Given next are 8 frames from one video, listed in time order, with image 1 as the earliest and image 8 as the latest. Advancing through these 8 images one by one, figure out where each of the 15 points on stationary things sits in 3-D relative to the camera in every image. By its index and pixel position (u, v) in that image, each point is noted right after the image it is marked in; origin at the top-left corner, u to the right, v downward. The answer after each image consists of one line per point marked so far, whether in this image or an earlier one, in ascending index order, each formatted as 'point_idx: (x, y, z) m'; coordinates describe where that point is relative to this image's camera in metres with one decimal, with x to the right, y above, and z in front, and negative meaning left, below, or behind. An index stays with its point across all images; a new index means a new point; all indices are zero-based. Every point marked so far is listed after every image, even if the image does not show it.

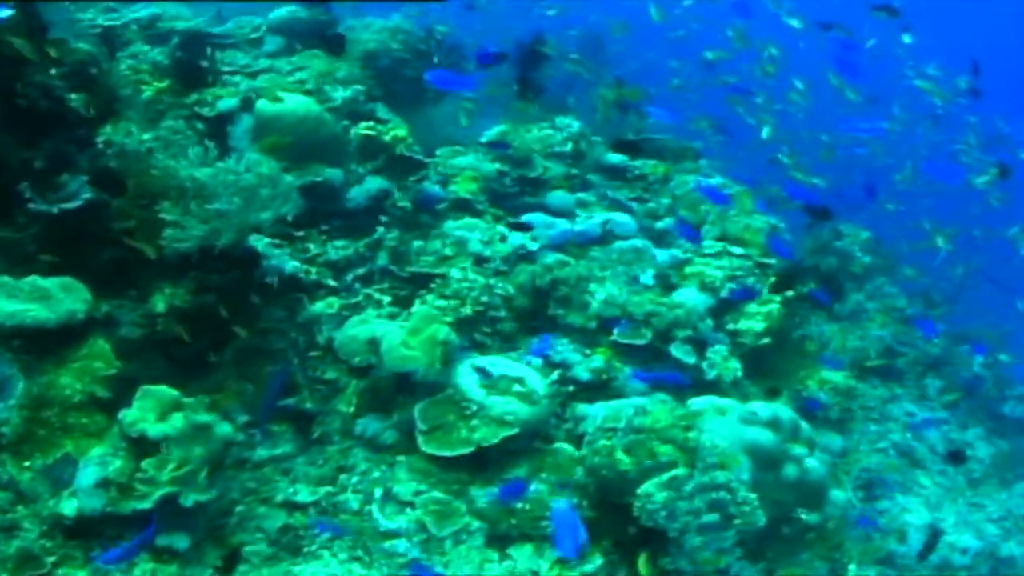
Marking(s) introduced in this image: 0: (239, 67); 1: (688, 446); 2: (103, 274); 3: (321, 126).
0: (-1.5, +1.2, +8.4) m
1: (+0.6, -0.6, +5.7) m
2: (-1.5, +0.1, +5.6) m
3: (-0.9, +0.8, +7.2) m
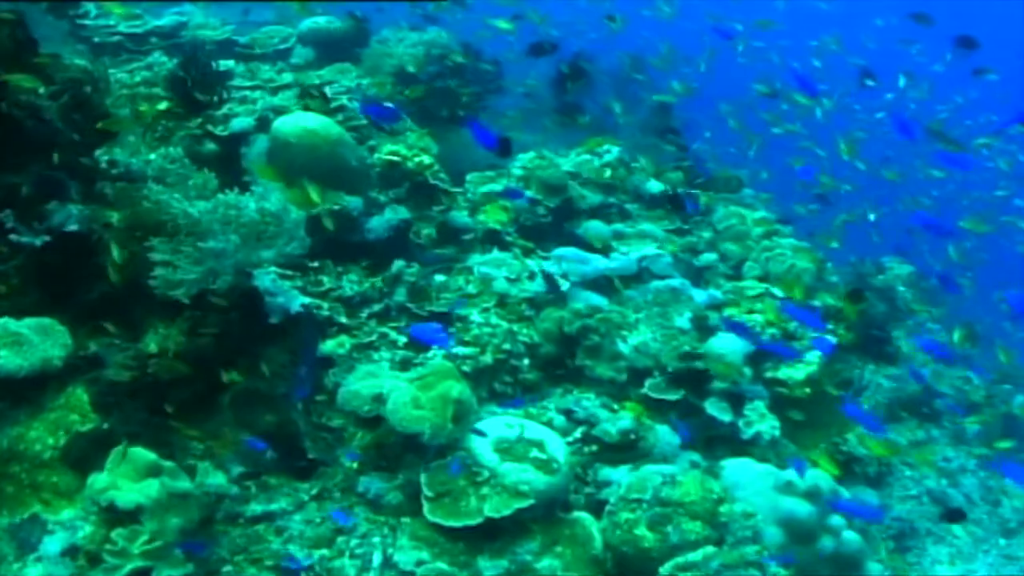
0: (-1.3, +1.1, +8.0) m
1: (+0.7, -0.8, +5.2) m
2: (-1.4, -0.1, +5.2) m
3: (-0.8, +0.6, +6.8) m
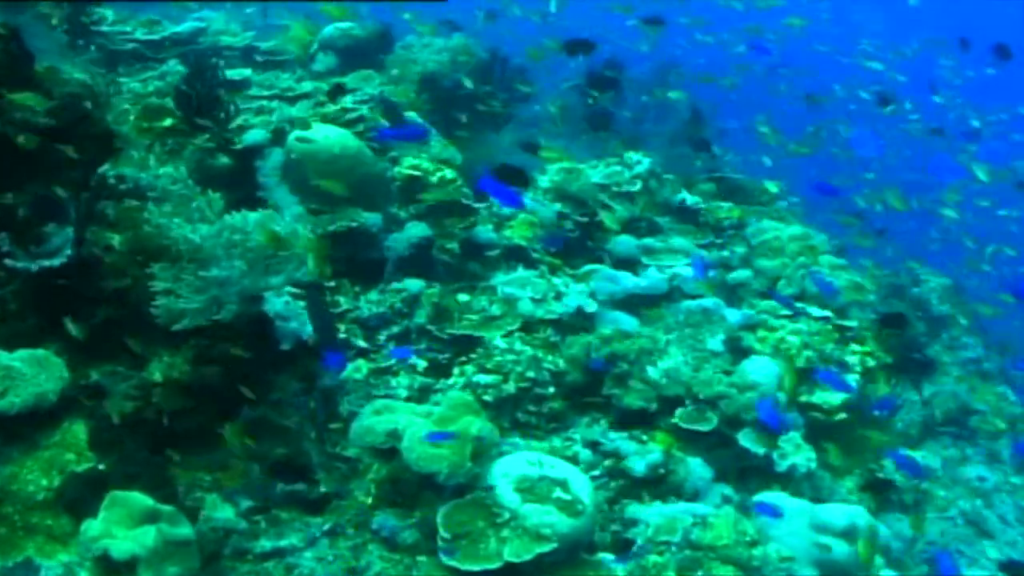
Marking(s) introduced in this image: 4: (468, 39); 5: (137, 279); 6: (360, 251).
0: (-1.2, +1.0, +7.7) m
1: (+0.8, -0.9, +4.9) m
2: (-1.4, -0.2, +5.0) m
3: (-0.7, +0.5, +6.5) m
4: (-0.3, +1.7, +10.4) m
5: (-1.2, 0.0, +4.9) m
6: (-0.6, +0.2, +6.5) m
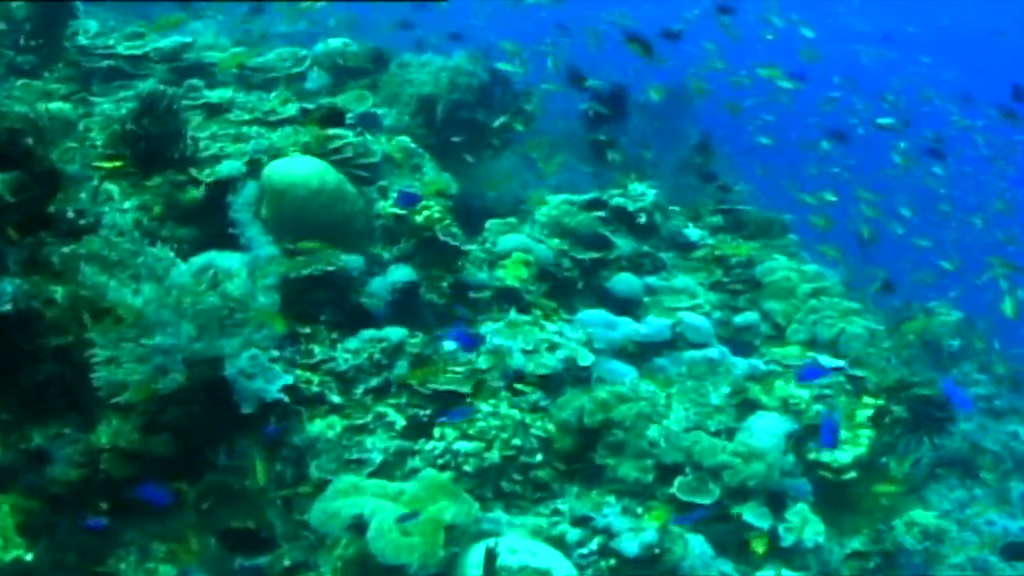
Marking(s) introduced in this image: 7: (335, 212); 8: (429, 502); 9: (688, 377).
0: (-1.2, +0.8, +7.3) m
1: (+0.7, -1.1, +4.4) m
2: (-1.4, -0.3, +4.5) m
3: (-0.7, +0.3, +6.1) m
4: (-0.3, +1.5, +9.9) m
5: (-1.3, -0.1, +4.5) m
6: (-0.7, 0.0, +6.0) m
7: (-0.7, +0.3, +6.0) m
8: (-0.2, -0.6, +4.5) m
9: (+0.8, -0.4, +6.8) m
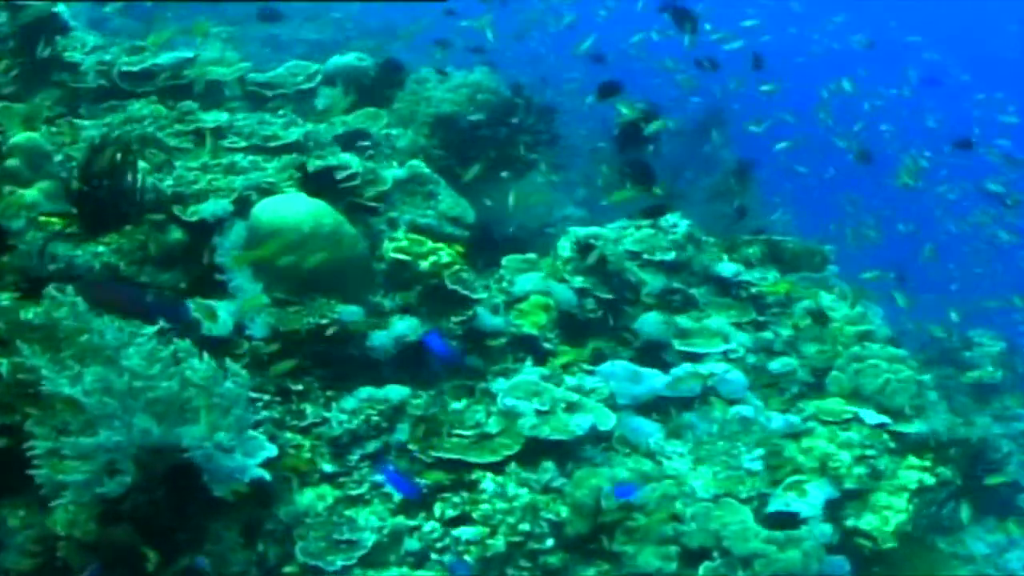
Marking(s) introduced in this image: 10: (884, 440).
0: (-1.1, +0.7, +6.7) m
1: (+0.7, -1.3, +3.9) m
2: (-1.4, -0.5, +4.0) m
3: (-0.6, +0.2, +5.5) m
4: (-0.1, +1.3, +9.4) m
5: (-1.3, -0.3, +4.0) m
6: (-0.6, -0.2, +5.5) m
7: (-0.6, +0.1, +5.5) m
8: (-0.2, -0.8, +4.0) m
9: (+0.8, -0.6, +6.2) m
10: (+1.6, -0.7, +6.7) m
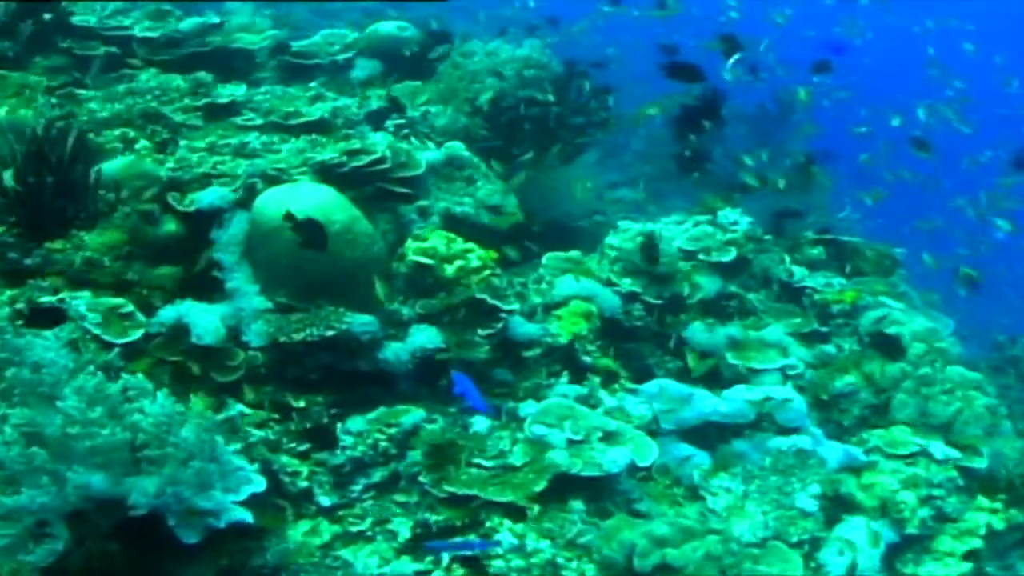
0: (-0.9, +0.7, +6.1) m
1: (+0.7, -1.4, +3.2) m
2: (-1.4, -0.5, +3.4) m
3: (-0.5, +0.1, +4.9) m
4: (+0.2, +1.4, +8.7) m
5: (-1.2, -0.4, +3.4) m
6: (-0.5, -0.2, +4.9) m
7: (-0.5, +0.1, +4.9) m
8: (-0.2, -0.9, +3.4) m
9: (+0.9, -0.7, +5.5) m
10: (+1.8, -0.7, +6.0) m
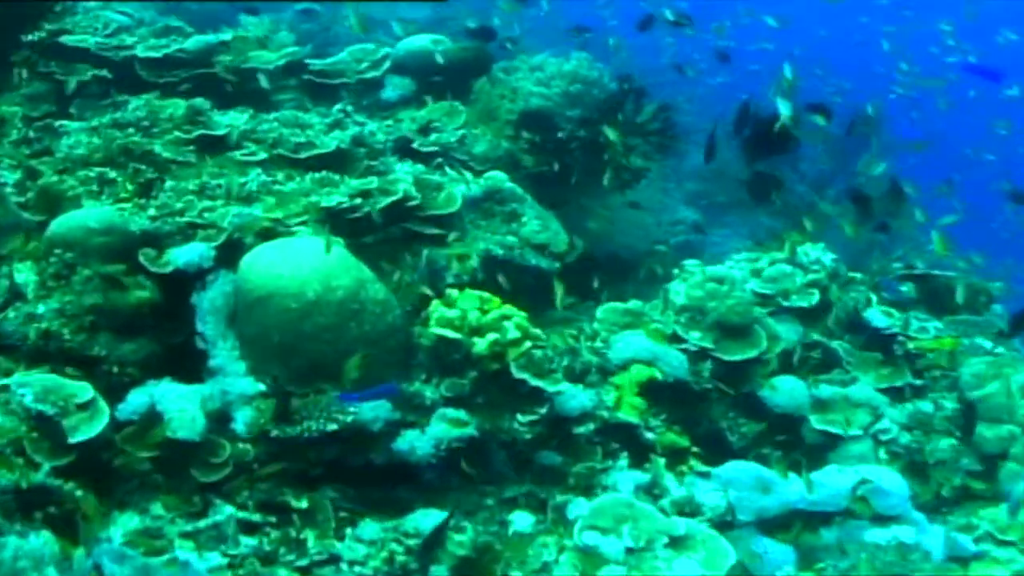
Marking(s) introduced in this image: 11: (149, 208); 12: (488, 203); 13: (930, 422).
0: (-0.8, +0.5, +5.3) m
1: (+0.8, -1.6, +2.3) m
2: (-1.3, -0.7, +2.6) m
3: (-0.4, -0.1, +4.1) m
4: (+0.4, +1.1, +7.8) m
5: (-1.1, -0.5, +2.5) m
6: (-0.4, -0.4, +4.0) m
7: (-0.4, -0.1, +4.0) m
8: (-0.2, -1.1, +2.5) m
9: (+1.1, -0.9, +4.6) m
10: (+1.9, -0.9, +5.1) m
11: (-1.0, +0.2, +4.4) m
12: (-0.1, +0.3, +6.1) m
13: (+1.7, -0.5, +6.1) m
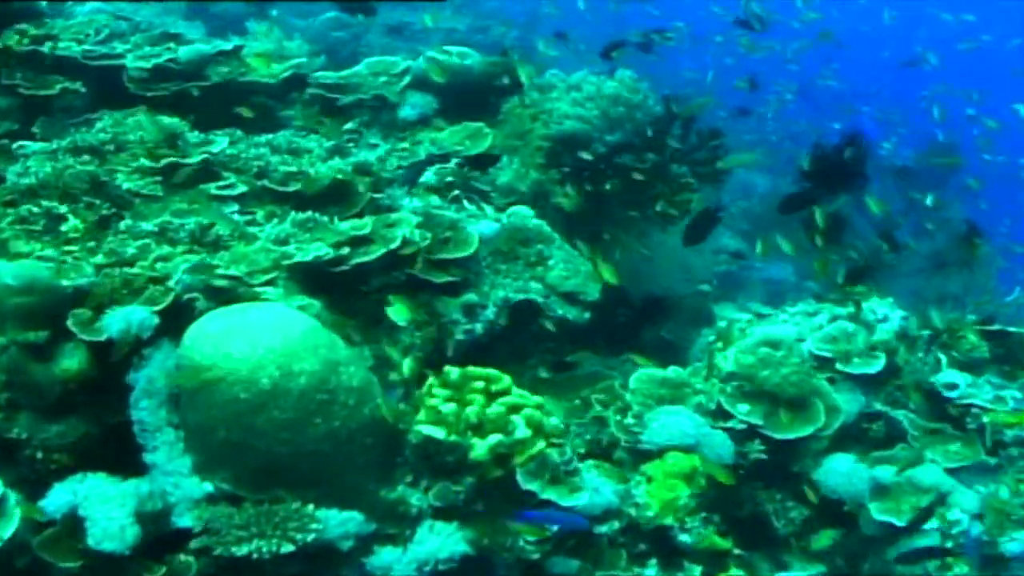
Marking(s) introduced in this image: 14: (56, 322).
0: (-0.7, +0.3, +4.6) m
1: (+0.7, -1.8, +1.6) m
2: (-1.3, -0.9, +1.9) m
3: (-0.4, -0.2, +3.3) m
4: (+0.6, +0.9, +7.1) m
5: (-1.2, -0.7, +1.8) m
6: (-0.4, -0.6, +3.3) m
7: (-0.4, -0.3, +3.3) m
8: (-0.2, -1.3, +1.8) m
9: (+1.1, -1.1, +3.9) m
10: (+1.9, -1.2, +4.3) m
11: (-1.0, +0.1, +3.7) m
12: (0.0, +0.2, +5.4) m
13: (+1.7, -0.8, +5.3) m
14: (-1.0, -0.1, +3.4) m
